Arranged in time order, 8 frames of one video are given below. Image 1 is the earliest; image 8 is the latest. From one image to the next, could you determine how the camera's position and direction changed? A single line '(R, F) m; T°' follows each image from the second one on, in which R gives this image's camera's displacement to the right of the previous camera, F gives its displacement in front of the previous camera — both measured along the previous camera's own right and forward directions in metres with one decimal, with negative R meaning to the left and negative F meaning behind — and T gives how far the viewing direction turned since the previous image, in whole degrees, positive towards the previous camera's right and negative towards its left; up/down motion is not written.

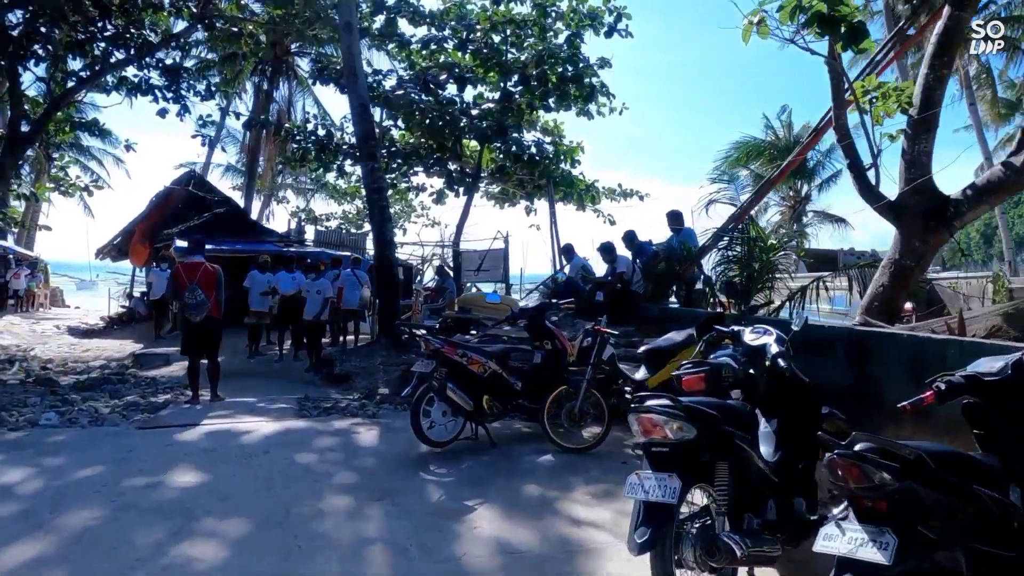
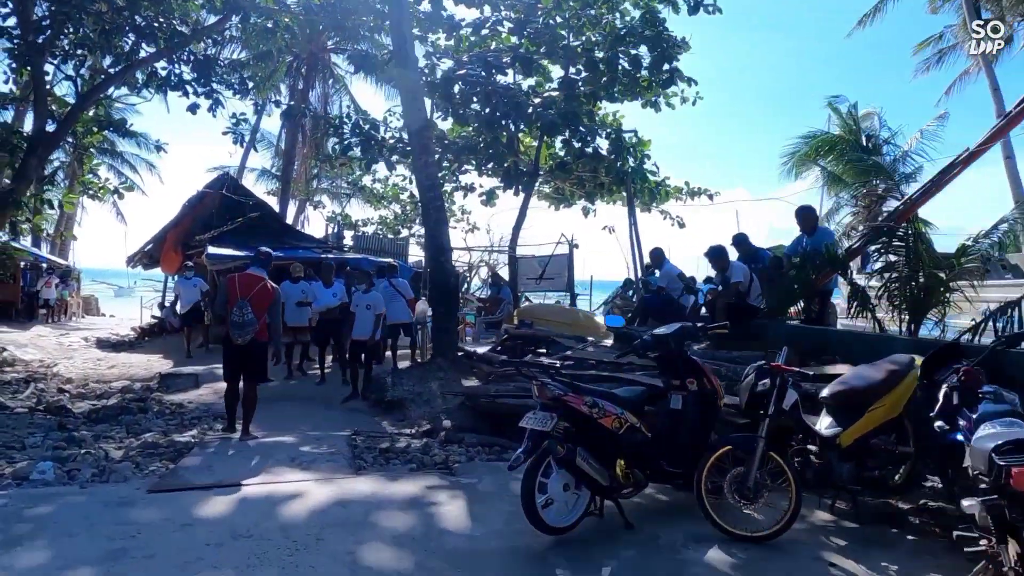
(-0.7, +1.6) m; -3°
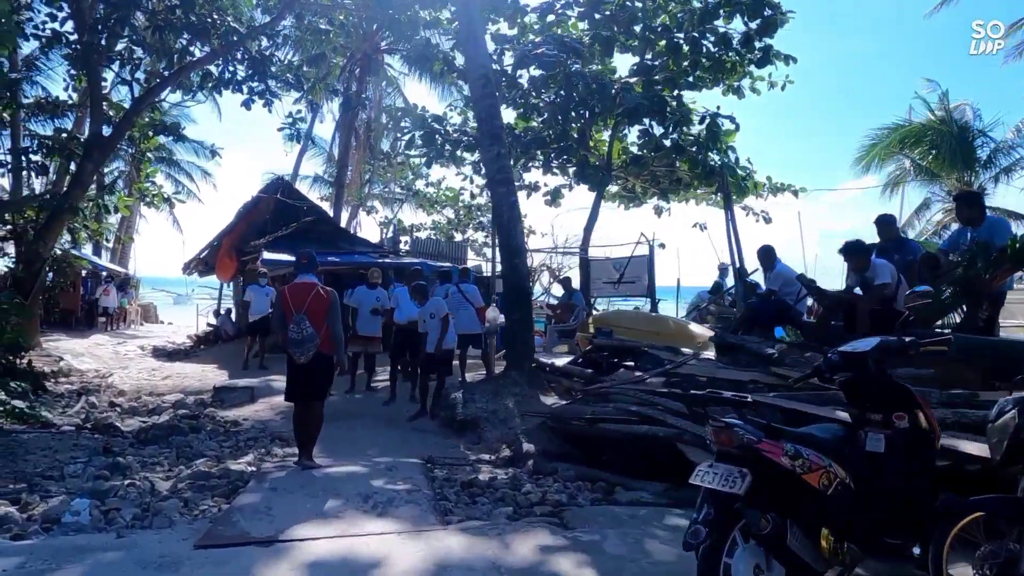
(-0.5, +1.1) m; -4°
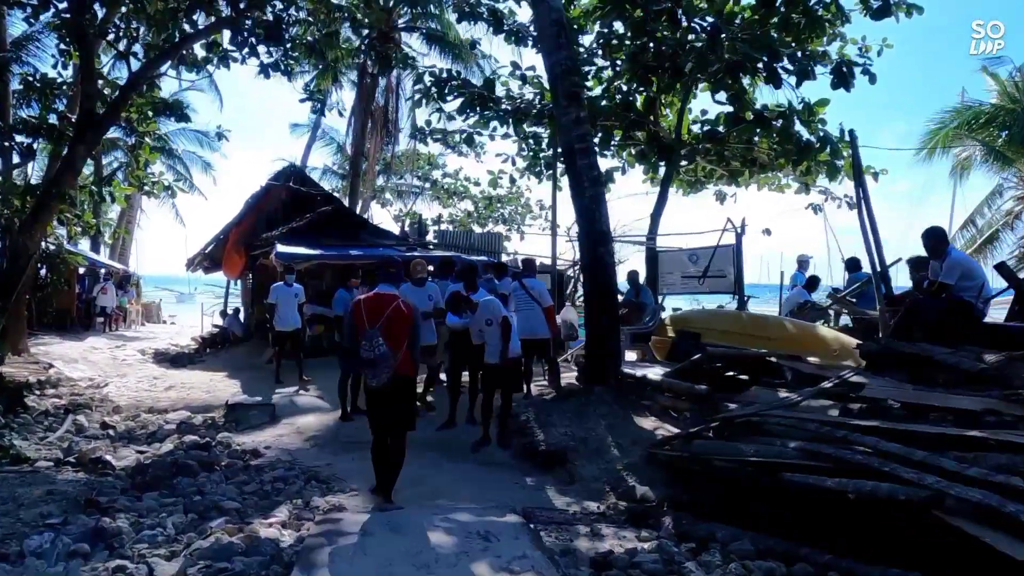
(-1.0, +1.8) m; 0°
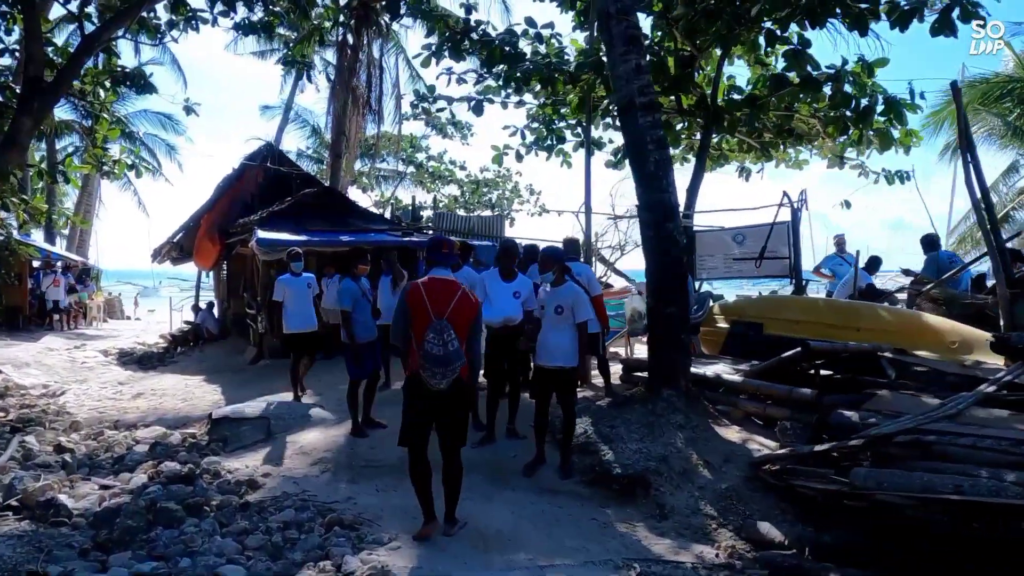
(-0.8, +1.4) m; +2°
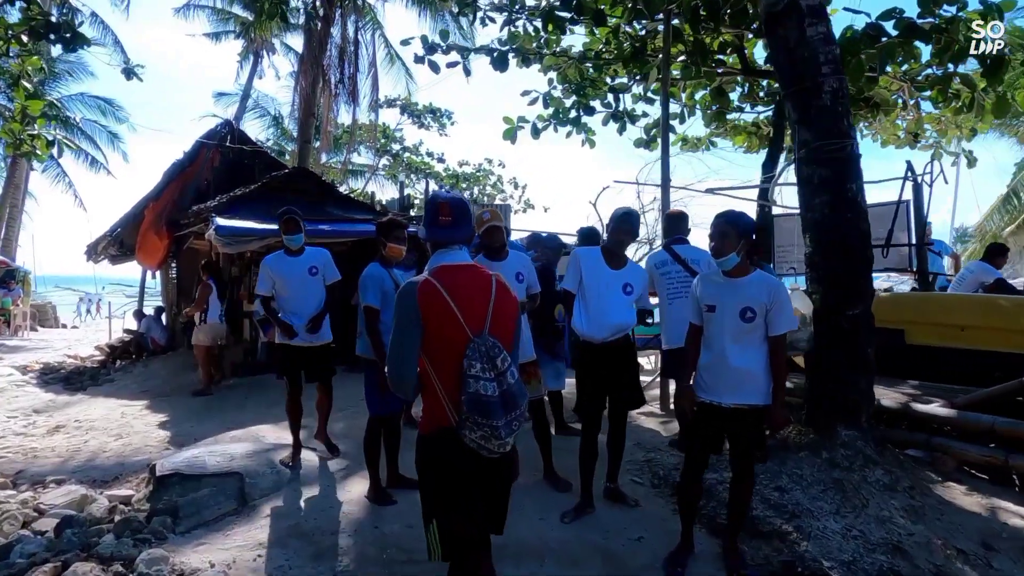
(-1.0, +2.2) m; +4°
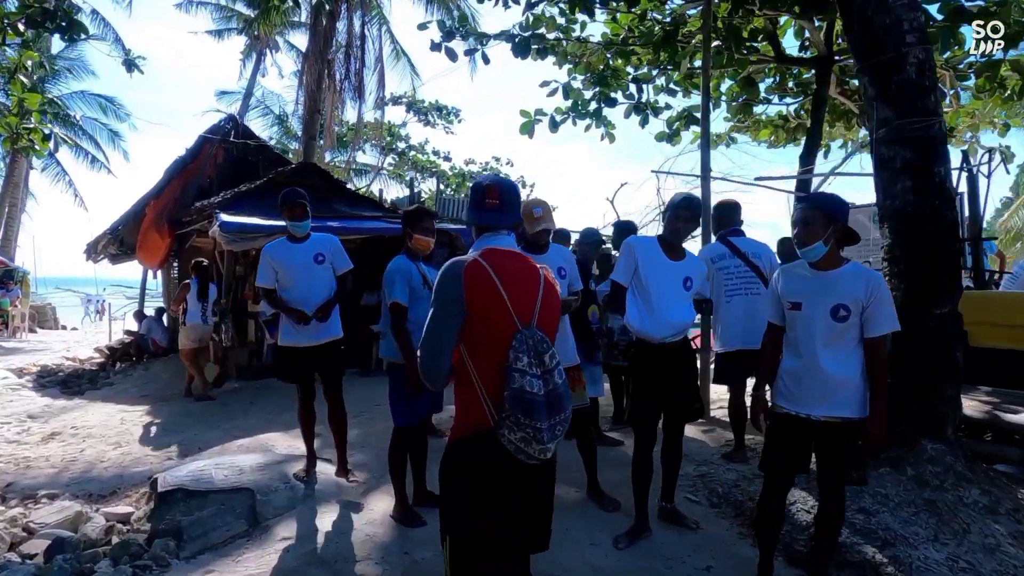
(-0.3, +0.5) m; 0°
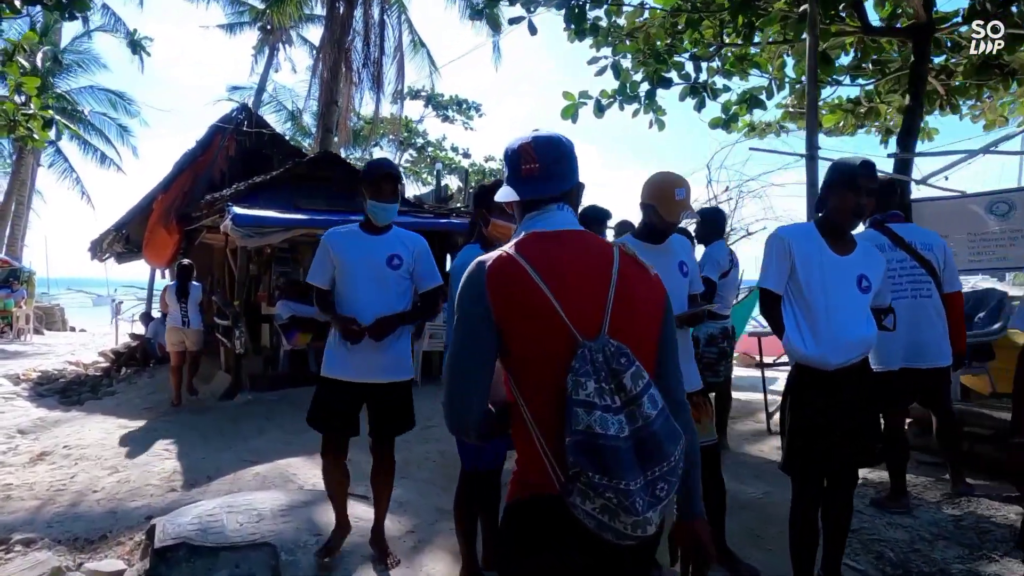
(-0.5, +1.0) m; -1°
